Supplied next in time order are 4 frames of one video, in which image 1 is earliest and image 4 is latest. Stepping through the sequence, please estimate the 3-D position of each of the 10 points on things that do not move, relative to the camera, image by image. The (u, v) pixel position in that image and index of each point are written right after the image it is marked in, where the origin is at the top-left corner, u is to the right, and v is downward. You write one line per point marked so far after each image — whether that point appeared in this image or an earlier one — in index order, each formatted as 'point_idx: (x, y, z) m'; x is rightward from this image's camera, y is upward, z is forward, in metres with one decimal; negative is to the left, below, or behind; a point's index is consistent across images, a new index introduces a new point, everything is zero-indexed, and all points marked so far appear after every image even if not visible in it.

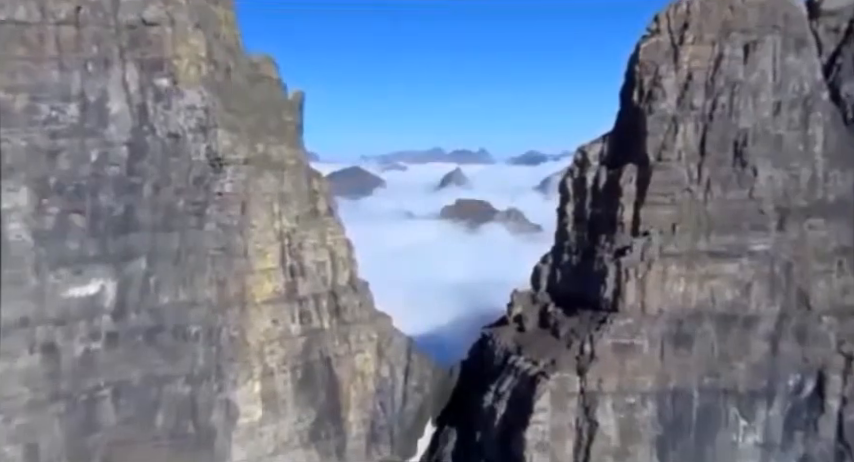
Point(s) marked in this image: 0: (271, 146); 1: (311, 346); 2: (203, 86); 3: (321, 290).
0: (-3.6, +1.9, +13.3) m
1: (-2.7, -2.7, +13.4) m
2: (-4.5, +2.9, +11.8) m
3: (-2.6, -1.5, +14.0) m
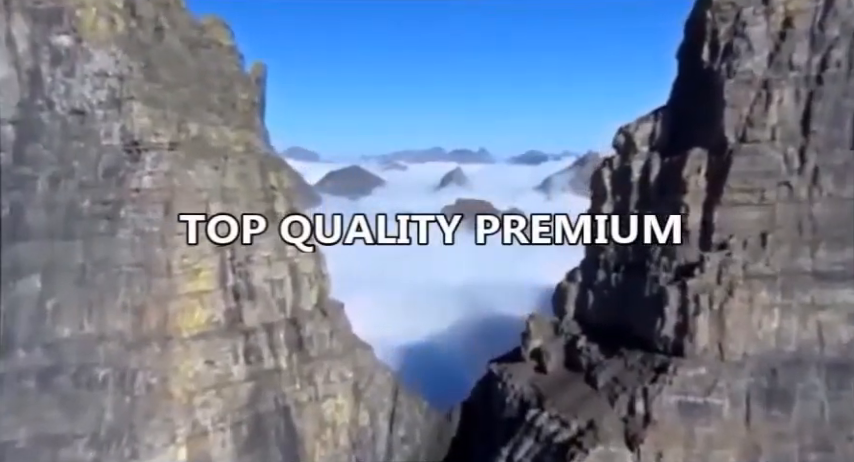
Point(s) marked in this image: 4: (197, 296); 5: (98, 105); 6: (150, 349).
0: (-3.7, +1.8, +10.5) m
1: (-2.9, -2.8, +10.5) m
2: (-4.7, +2.8, +9.0) m
3: (-2.8, -1.6, +11.1) m
4: (-3.7, -1.0, +9.7) m
5: (-4.8, +1.8, +8.6) m
6: (-4.1, -1.7, +9.0) m
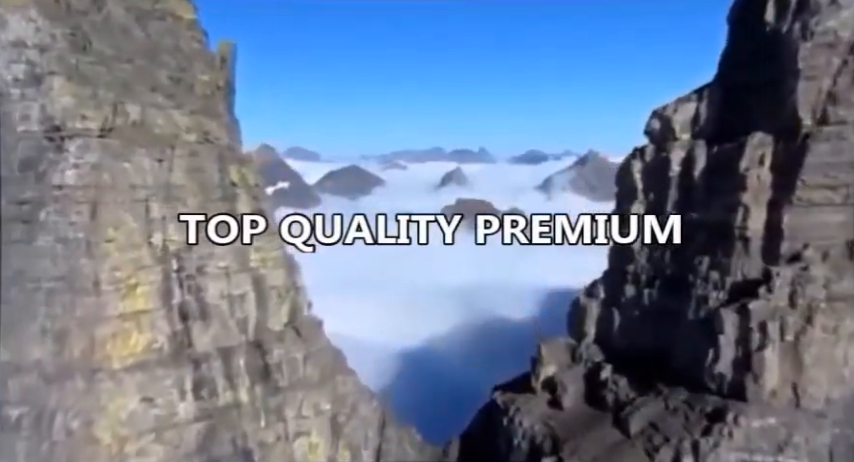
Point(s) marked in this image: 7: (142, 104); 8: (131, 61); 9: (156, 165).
0: (-3.8, +1.8, +8.9) m
1: (-3.0, -2.8, +9.0) m
2: (-4.8, +2.7, +7.4) m
3: (-2.9, -1.7, +9.6) m
4: (-3.8, -1.1, +8.2) m
5: (-4.9, +1.8, +7.0) m
6: (-4.2, -1.8, +7.4) m
7: (-3.9, +1.8, +8.6) m
8: (-4.2, +2.4, +8.8) m
9: (-3.7, +1.0, +8.7) m
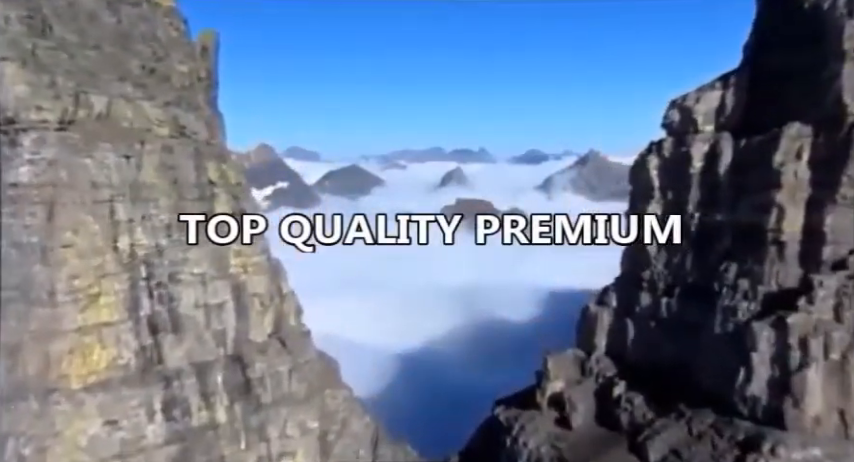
0: (-3.9, +1.7, +8.3) m
1: (-3.0, -2.9, +8.3) m
2: (-4.9, +2.7, +6.8) m
3: (-3.0, -1.7, +8.9) m
4: (-3.8, -1.1, +7.5) m
5: (-4.9, +1.7, +6.4) m
6: (-4.3, -1.8, +6.8) m
7: (-4.0, +1.8, +8.0) m
8: (-4.3, +2.4, +8.1) m
9: (-3.8, +0.9, +8.0) m
